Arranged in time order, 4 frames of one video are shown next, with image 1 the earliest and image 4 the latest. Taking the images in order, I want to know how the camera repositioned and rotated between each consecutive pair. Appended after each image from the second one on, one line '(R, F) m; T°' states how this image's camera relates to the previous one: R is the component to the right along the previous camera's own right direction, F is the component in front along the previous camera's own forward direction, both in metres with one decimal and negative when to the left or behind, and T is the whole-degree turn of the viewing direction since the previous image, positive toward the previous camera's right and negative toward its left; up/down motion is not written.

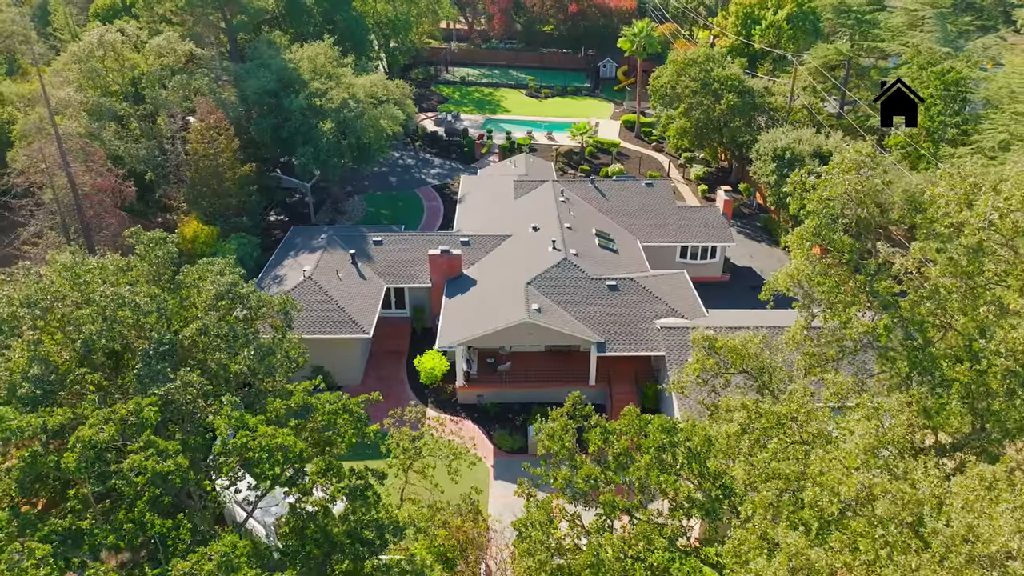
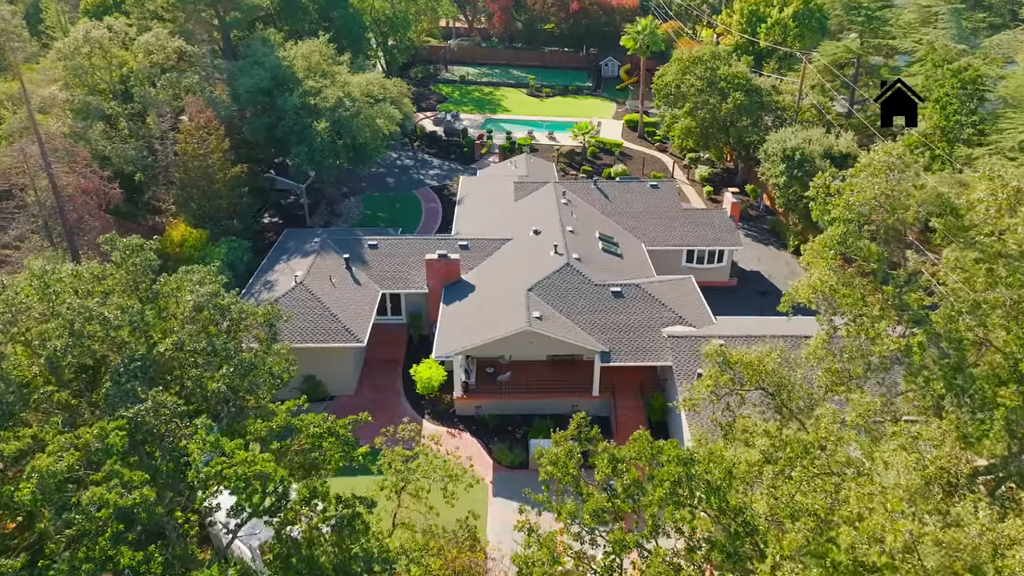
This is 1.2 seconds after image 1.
(0.0, +1.3) m; 0°
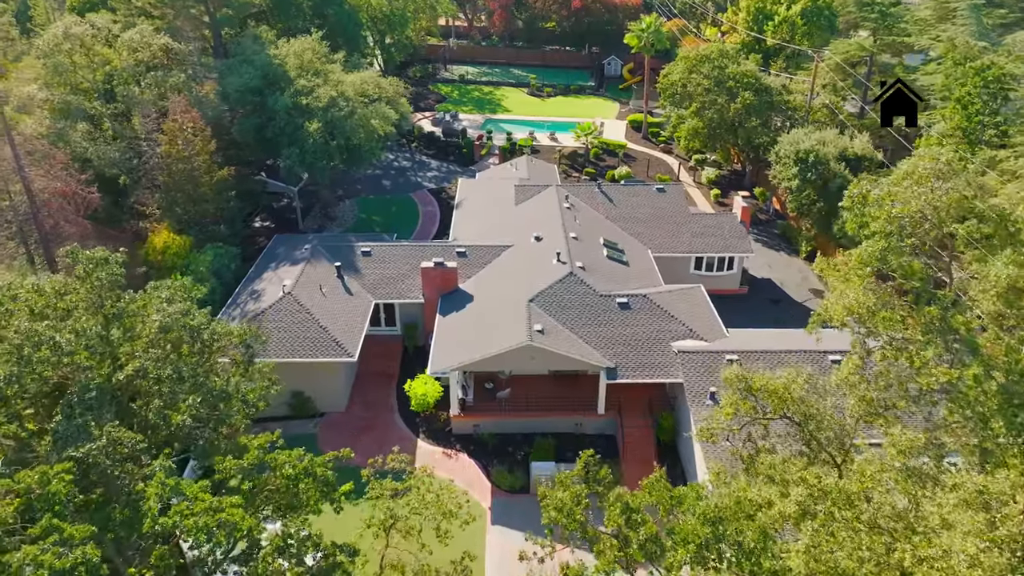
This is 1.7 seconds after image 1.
(0.0, +1.7) m; 0°
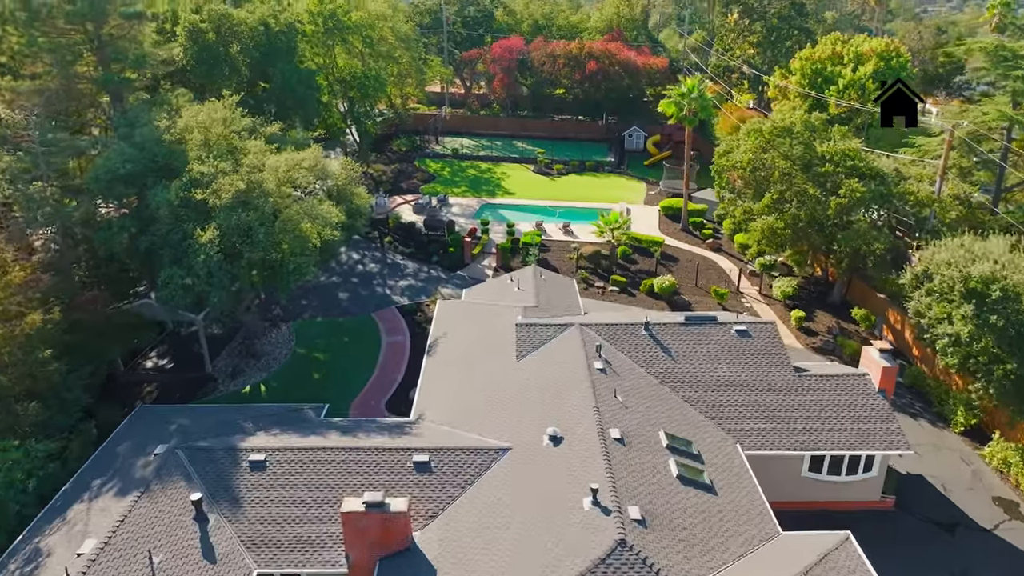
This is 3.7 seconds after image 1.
(+0.2, +14.2) m; 0°
